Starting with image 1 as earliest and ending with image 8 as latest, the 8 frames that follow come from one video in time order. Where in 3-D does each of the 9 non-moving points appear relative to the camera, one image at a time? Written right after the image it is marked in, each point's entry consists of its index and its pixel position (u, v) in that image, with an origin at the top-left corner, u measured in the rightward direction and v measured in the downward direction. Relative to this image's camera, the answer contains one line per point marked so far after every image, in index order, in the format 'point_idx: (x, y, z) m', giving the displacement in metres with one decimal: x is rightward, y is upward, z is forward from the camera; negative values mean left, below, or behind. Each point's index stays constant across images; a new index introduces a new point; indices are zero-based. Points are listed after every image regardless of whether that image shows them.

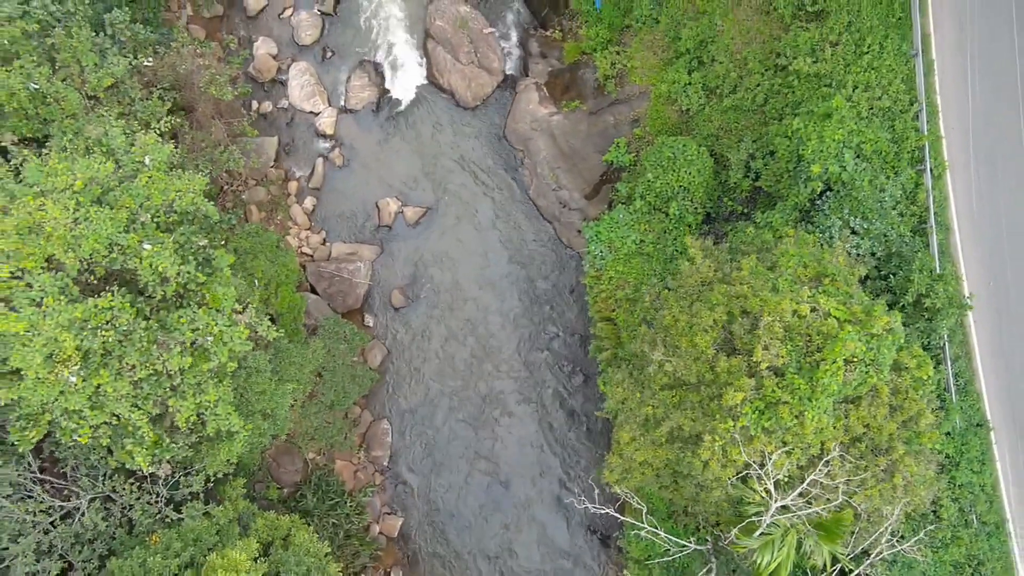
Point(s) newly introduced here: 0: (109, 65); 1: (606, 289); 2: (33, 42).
0: (-11.3, +6.3, +15.7) m
1: (+3.0, 0.0, +18.1) m
2: (-12.9, +6.7, +15.2) m
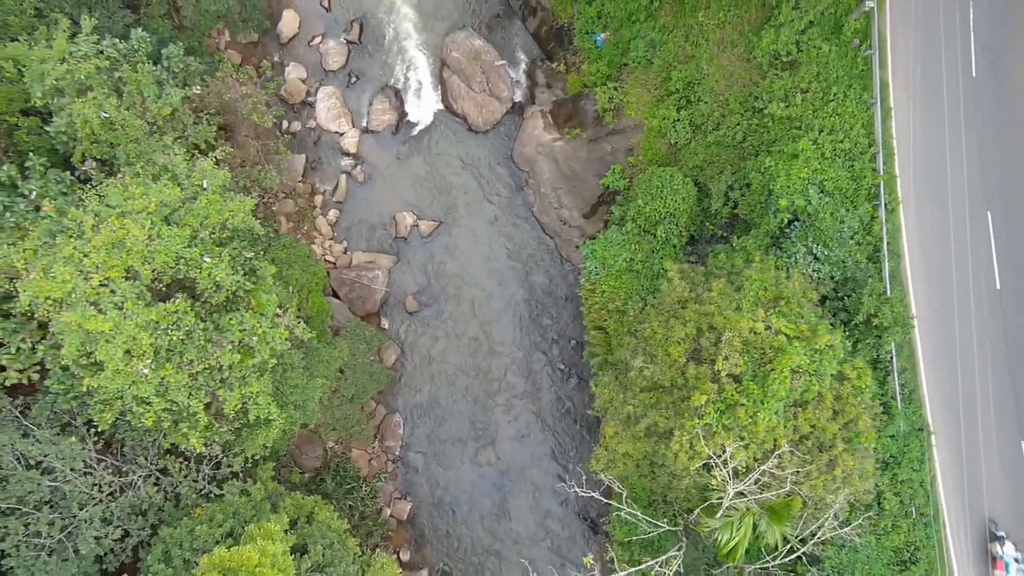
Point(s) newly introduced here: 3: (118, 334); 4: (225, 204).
0: (-11.0, +6.2, +17.9) m
1: (+3.1, -0.5, +20.3) m
2: (-12.6, +6.6, +17.5) m
3: (-9.5, -1.1, +13.6) m
4: (-8.0, +2.3, +15.9) m
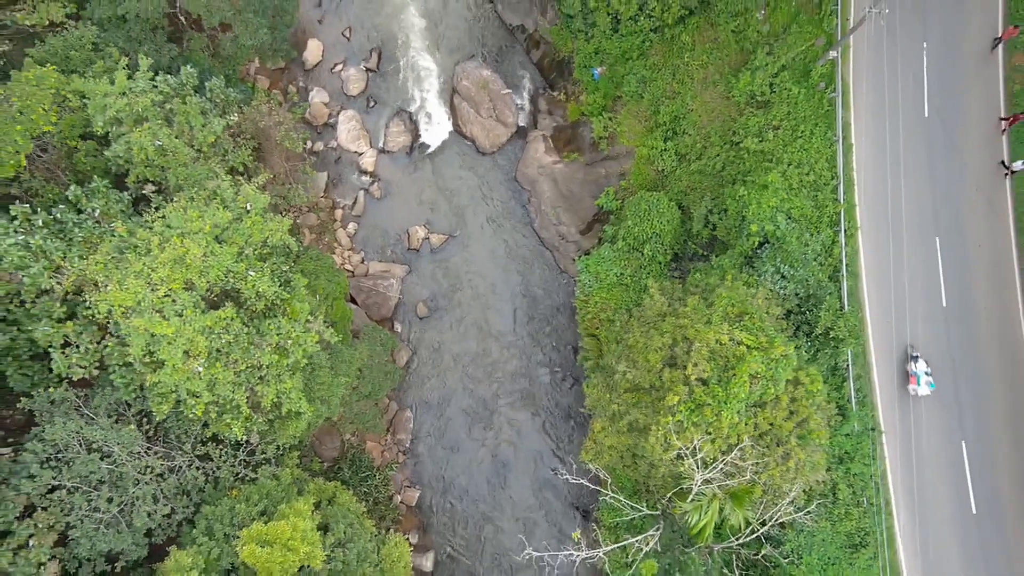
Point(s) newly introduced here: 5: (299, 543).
0: (-10.8, +5.9, +20.3) m
1: (+3.2, -0.9, +22.6) m
2: (-12.5, +6.4, +19.9) m
3: (-9.4, -1.4, +15.9) m
4: (-7.9, +2.0, +18.2) m
5: (-6.7, -8.0, +17.7) m
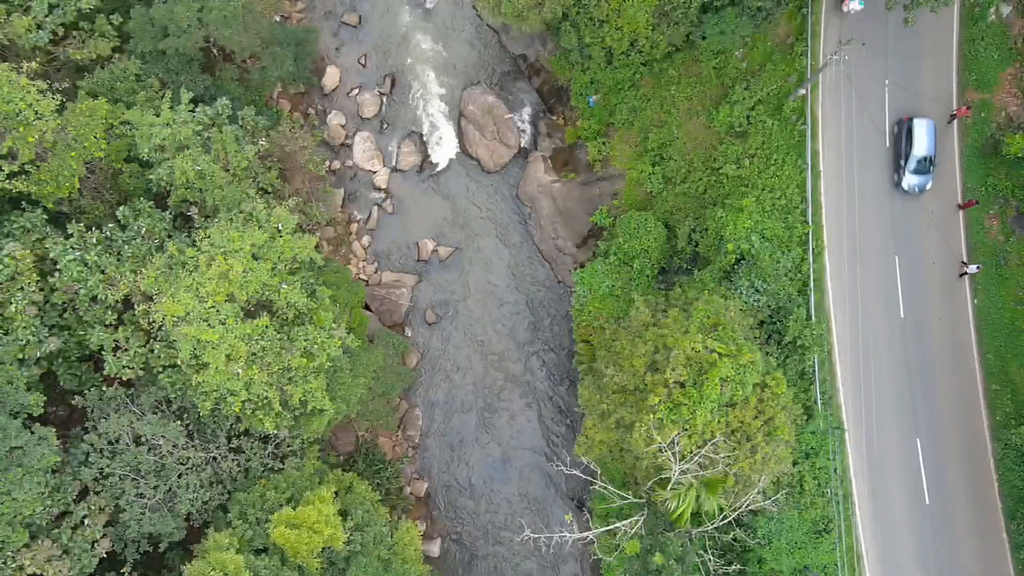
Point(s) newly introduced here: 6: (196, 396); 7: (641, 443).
0: (-10.7, +5.6, +22.6) m
1: (+3.3, -1.4, +24.9) m
2: (-12.4, +6.0, +22.2) m
3: (-9.4, -1.8, +18.2) m
4: (-7.8, +1.6, +20.5) m
5: (-6.7, -8.4, +20.0) m
6: (-11.0, -3.7, +19.6) m
7: (+4.2, -5.0, +18.3) m
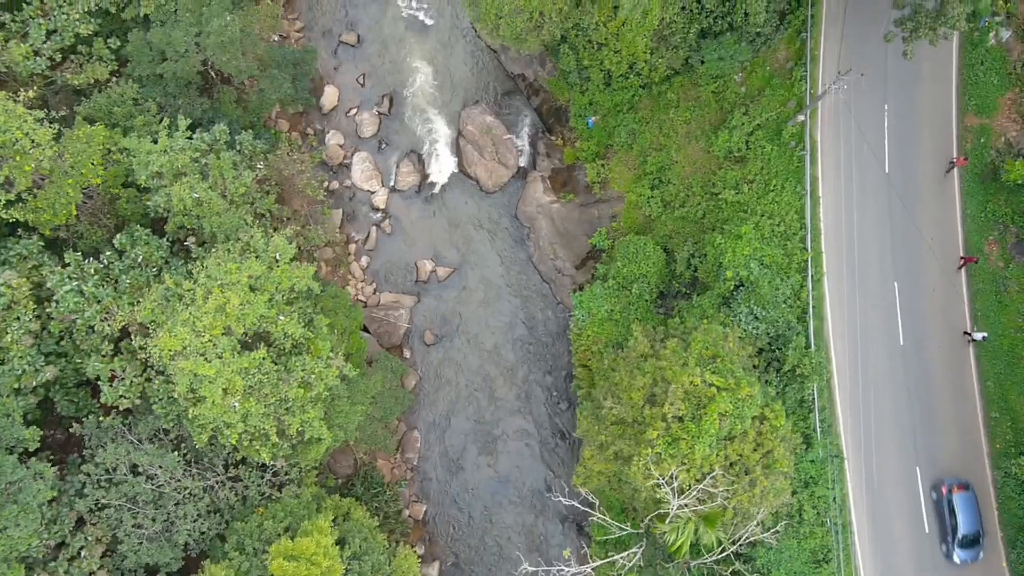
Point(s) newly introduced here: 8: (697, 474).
0: (-10.8, +4.5, +22.5) m
1: (+3.2, -2.5, +24.8) m
2: (-12.5, +4.9, +22.1) m
3: (-9.5, -2.8, +18.2) m
4: (-7.9, +0.6, +20.5) m
5: (-6.8, -9.5, +19.9) m
6: (-11.0, -4.8, +19.5) m
7: (+4.1, -6.0, +18.2) m
8: (+5.9, -5.9, +18.0) m
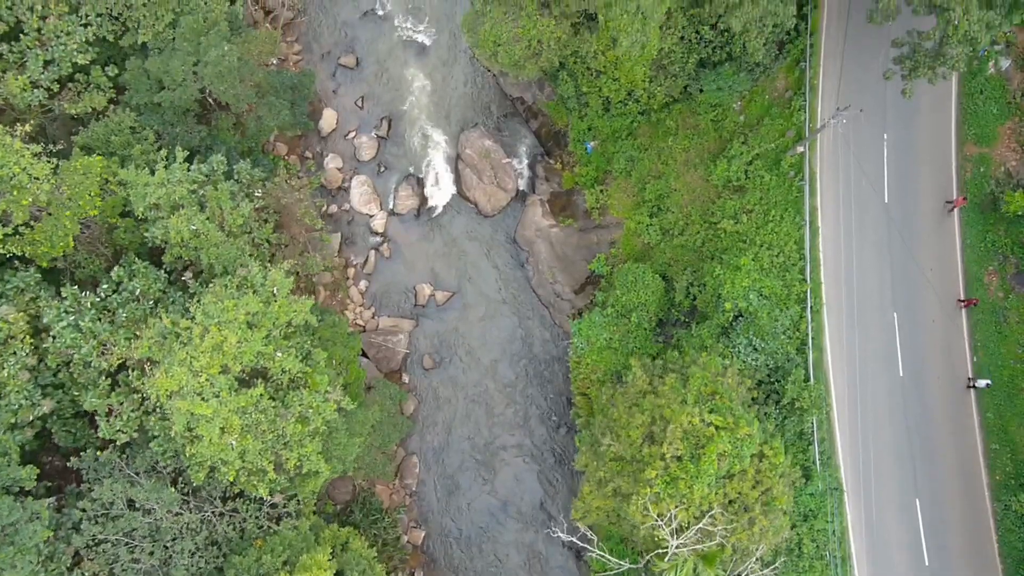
0: (-10.9, +3.2, +22.5) m
1: (+3.1, -3.7, +24.7) m
2: (-12.5, +3.7, +22.1) m
3: (-9.5, -4.1, +18.1) m
4: (-7.9, -0.7, +20.4) m
5: (-6.8, -10.7, +19.9) m
6: (-11.1, -6.1, +19.5) m
7: (+4.1, -7.3, +18.2) m
8: (+5.8, -7.2, +17.9) m
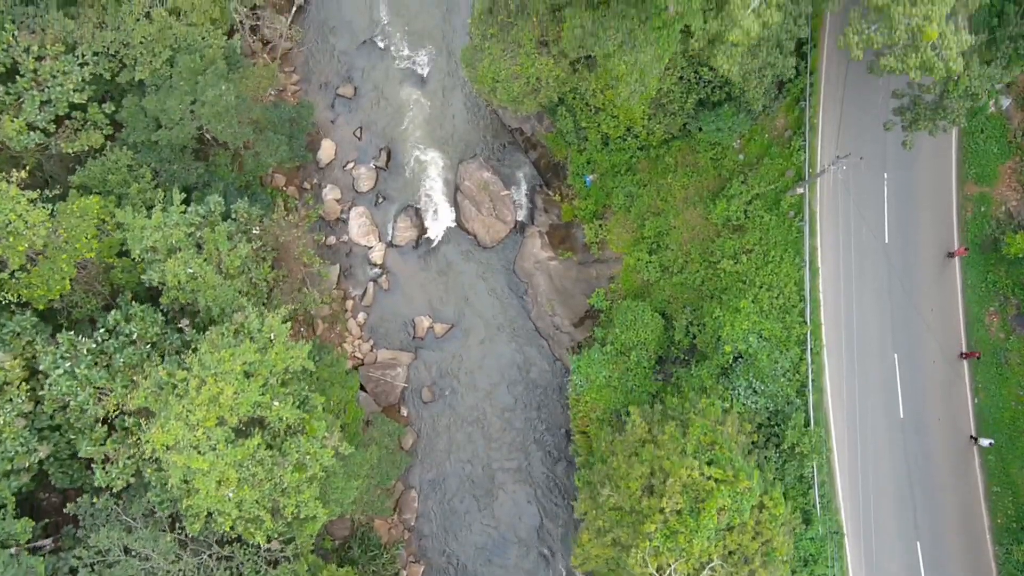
0: (-10.9, +1.6, +22.4) m
1: (+3.1, -5.3, +24.6) m
2: (-12.6, +2.0, +22.0) m
3: (-9.6, -5.7, +18.0) m
4: (-8.0, -2.3, +20.3) m
5: (-6.9, -12.4, +19.7) m
6: (-11.2, -7.7, +19.4) m
7: (+4.0, -8.9, +18.0) m
8: (+5.8, -8.8, +17.8) m
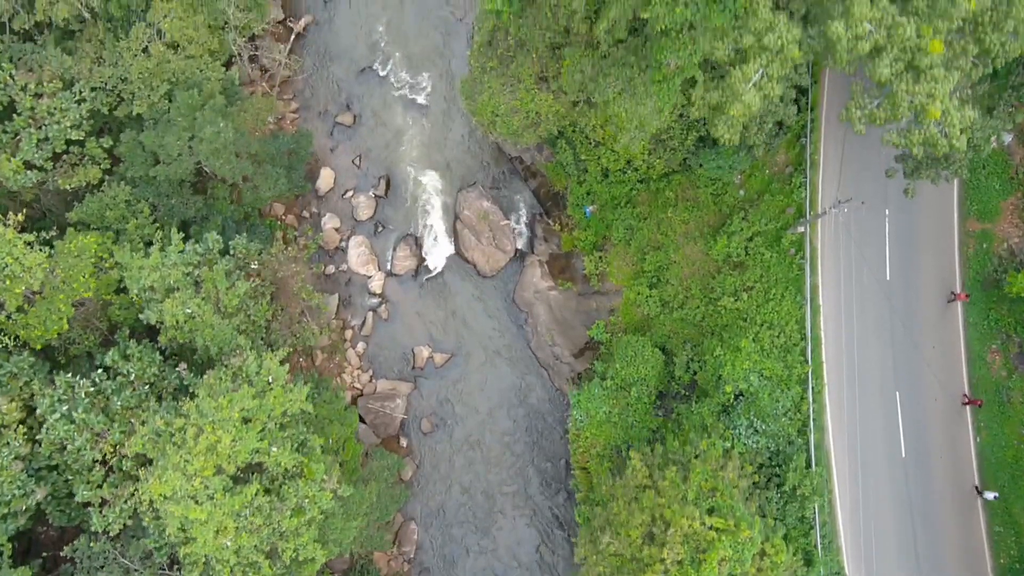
0: (-11.0, 0.0, +22.3) m
1: (+3.1, -6.9, +24.5) m
2: (-12.6, +0.5, +21.9) m
3: (-9.6, -7.2, +17.9) m
4: (-8.0, -3.9, +20.2) m
5: (-6.9, -13.9, +19.6) m
6: (-11.2, -9.2, +19.2) m
7: (+4.0, -10.4, +17.9) m
8: (+5.8, -10.3, +17.7) m
